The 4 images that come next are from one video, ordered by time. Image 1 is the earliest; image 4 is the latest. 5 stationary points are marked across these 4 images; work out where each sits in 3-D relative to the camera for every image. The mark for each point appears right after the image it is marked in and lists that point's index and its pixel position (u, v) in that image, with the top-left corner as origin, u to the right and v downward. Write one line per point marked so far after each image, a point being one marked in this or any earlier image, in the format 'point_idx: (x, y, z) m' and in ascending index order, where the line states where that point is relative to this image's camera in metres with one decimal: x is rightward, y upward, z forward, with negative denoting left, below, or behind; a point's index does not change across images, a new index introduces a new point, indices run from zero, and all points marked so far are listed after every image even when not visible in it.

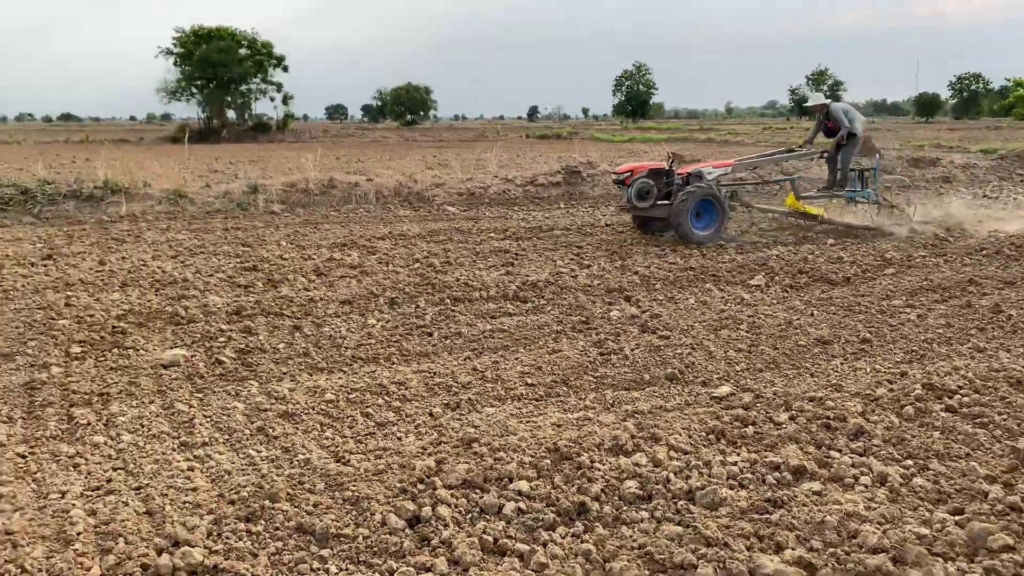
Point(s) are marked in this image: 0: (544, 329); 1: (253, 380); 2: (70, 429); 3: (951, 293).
0: (+0.2, -0.3, +5.2) m
1: (-1.3, -0.5, +4.2) m
2: (-1.9, -0.6, +3.5) m
3: (+3.2, 0.0, +6.2) m
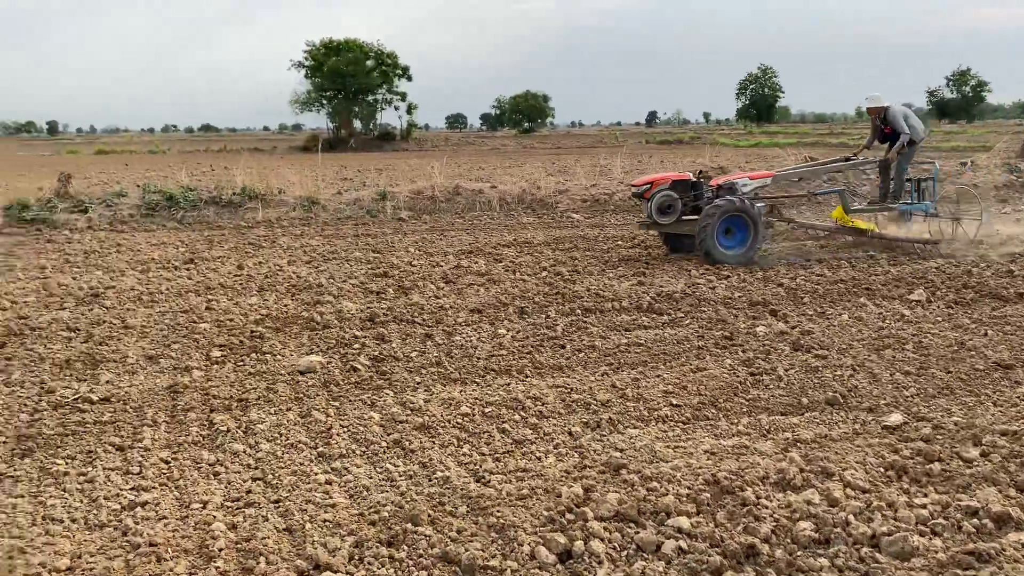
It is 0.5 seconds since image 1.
0: (+1.0, -0.3, +4.9) m
1: (-0.6, -0.5, +4.2) m
2: (-1.3, -0.6, +3.5) m
3: (+4.1, -0.2, +5.4) m
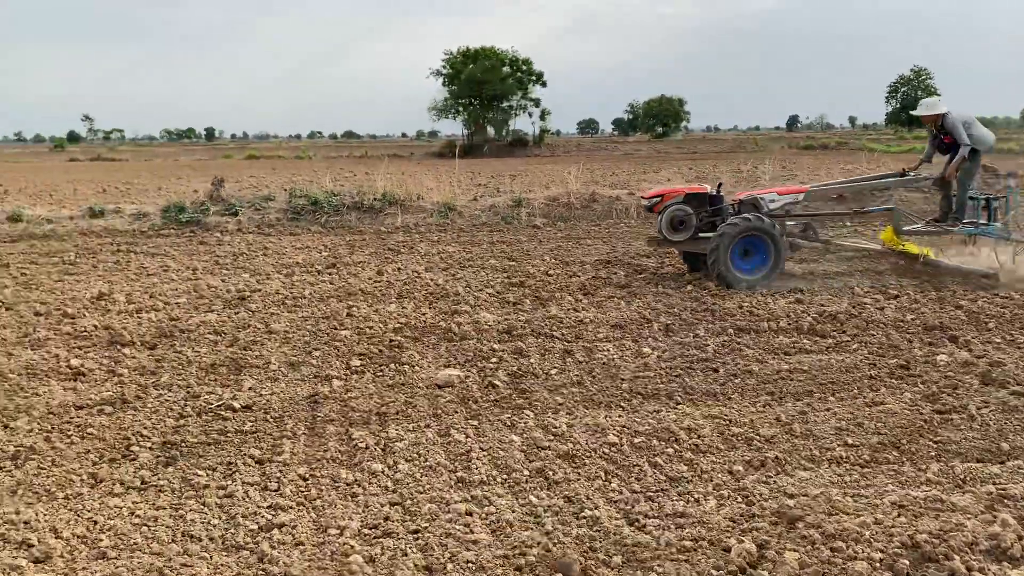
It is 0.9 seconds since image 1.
0: (+1.8, -0.4, +4.5) m
1: (+0.1, -0.6, +3.9) m
2: (-0.7, -0.7, +3.4) m
3: (+4.9, -0.4, +4.5) m
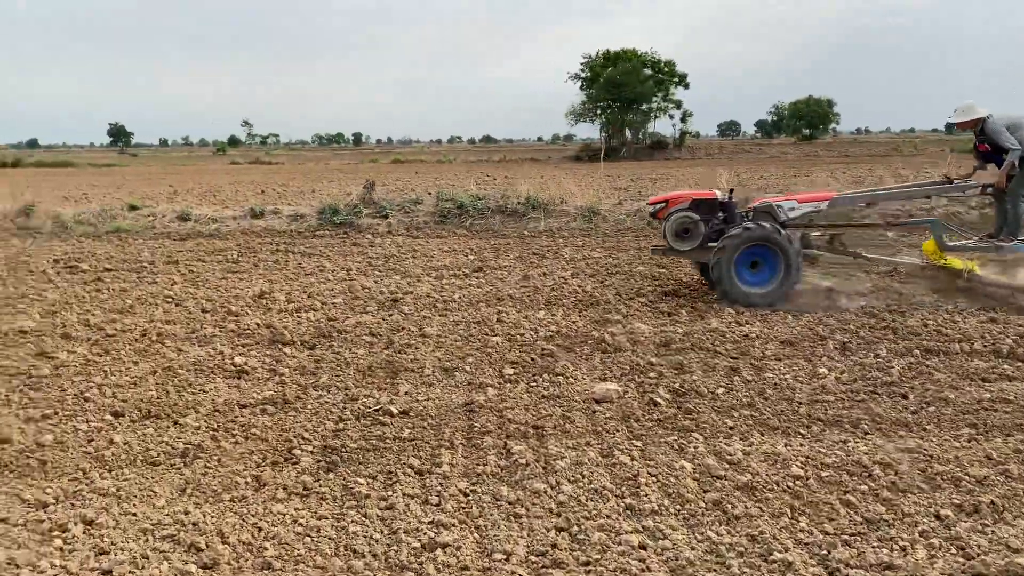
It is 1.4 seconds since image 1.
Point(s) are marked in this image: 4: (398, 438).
0: (+2.6, -0.5, +3.9) m
1: (+0.8, -0.6, +3.6) m
2: (0.0, -0.7, +3.2) m
3: (+5.7, -0.5, +3.5) m
4: (-0.5, -0.6, +3.6) m
